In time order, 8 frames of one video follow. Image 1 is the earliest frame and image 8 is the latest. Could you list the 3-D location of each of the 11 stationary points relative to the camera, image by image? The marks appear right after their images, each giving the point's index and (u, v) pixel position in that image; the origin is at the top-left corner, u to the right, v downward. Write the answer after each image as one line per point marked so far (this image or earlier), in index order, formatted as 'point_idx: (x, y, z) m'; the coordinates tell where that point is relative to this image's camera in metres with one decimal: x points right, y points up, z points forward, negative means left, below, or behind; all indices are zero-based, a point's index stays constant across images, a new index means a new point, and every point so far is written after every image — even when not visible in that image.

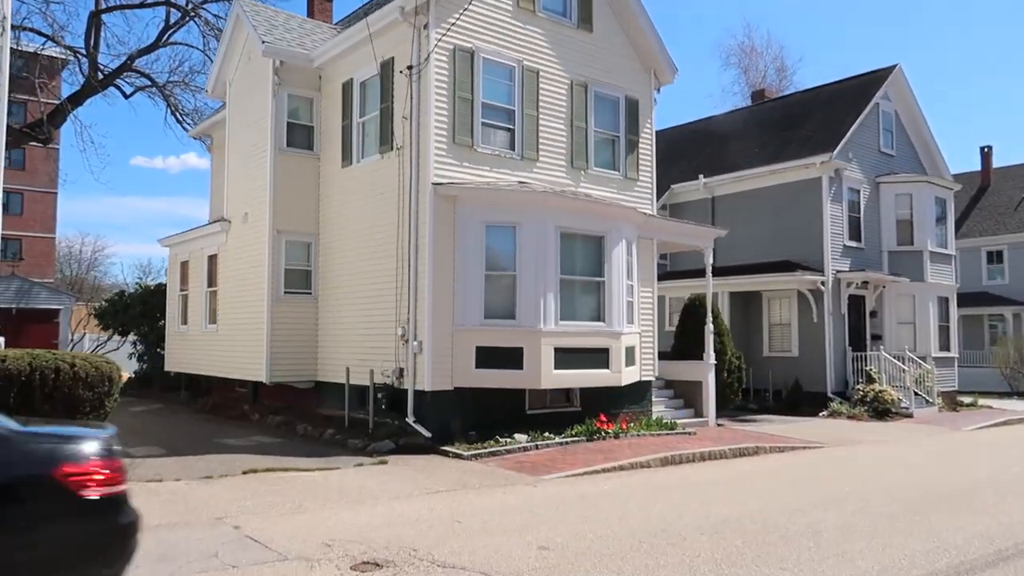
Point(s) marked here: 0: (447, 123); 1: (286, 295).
0: (-1.0, +2.6, +12.4) m
1: (-4.2, -0.1, +14.4) m
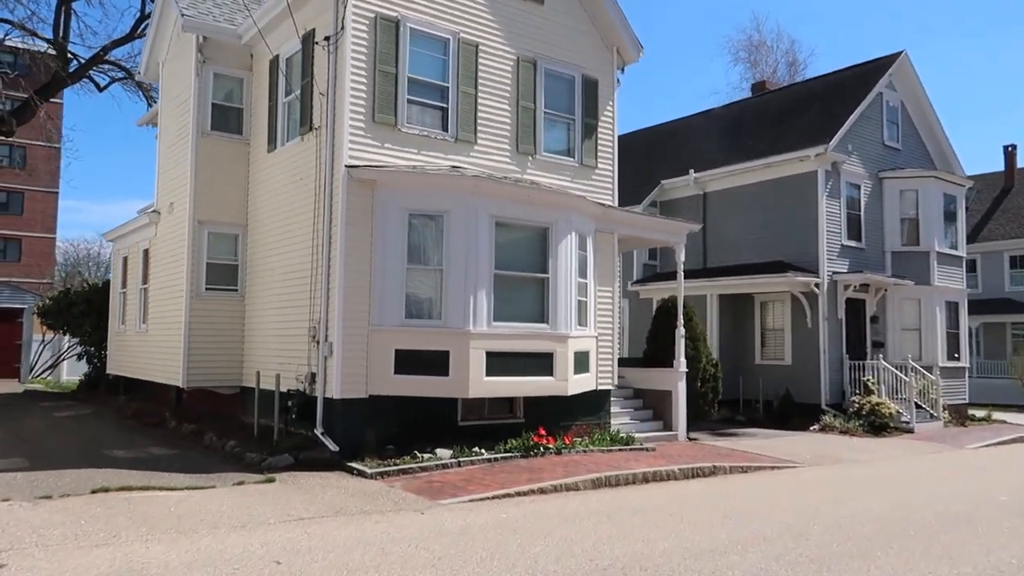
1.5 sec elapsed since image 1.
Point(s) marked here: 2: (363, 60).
0: (-2.1, +2.7, +11.1) m
1: (-5.2, -0.1, +13.3) m
2: (-2.1, +3.2, +11.1) m
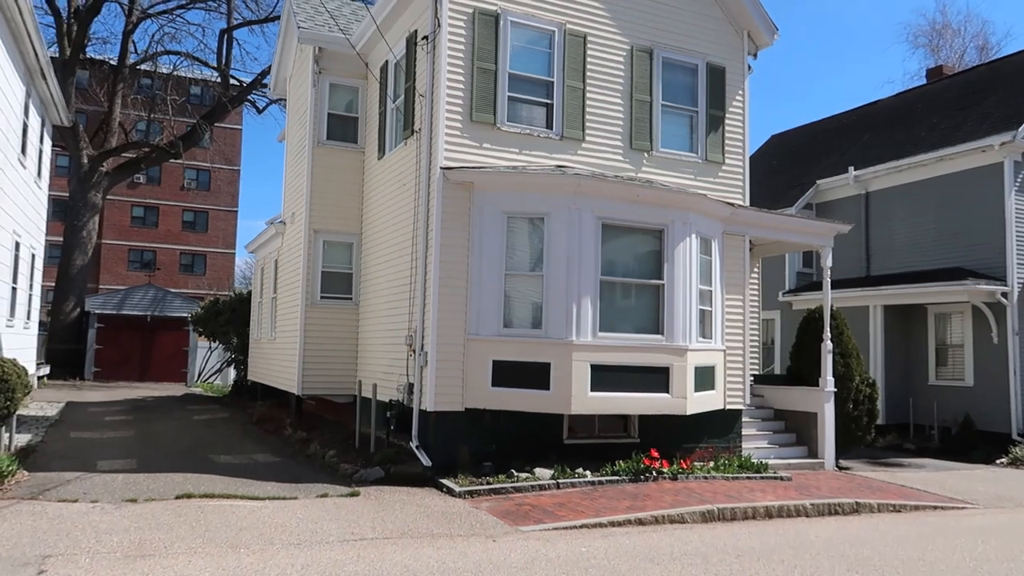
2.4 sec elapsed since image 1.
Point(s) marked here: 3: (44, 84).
0: (-0.6, +2.6, +10.6) m
1: (-3.2, -0.2, +13.3) m
2: (-0.7, +3.1, +10.6) m
3: (-8.8, +3.9, +14.8) m
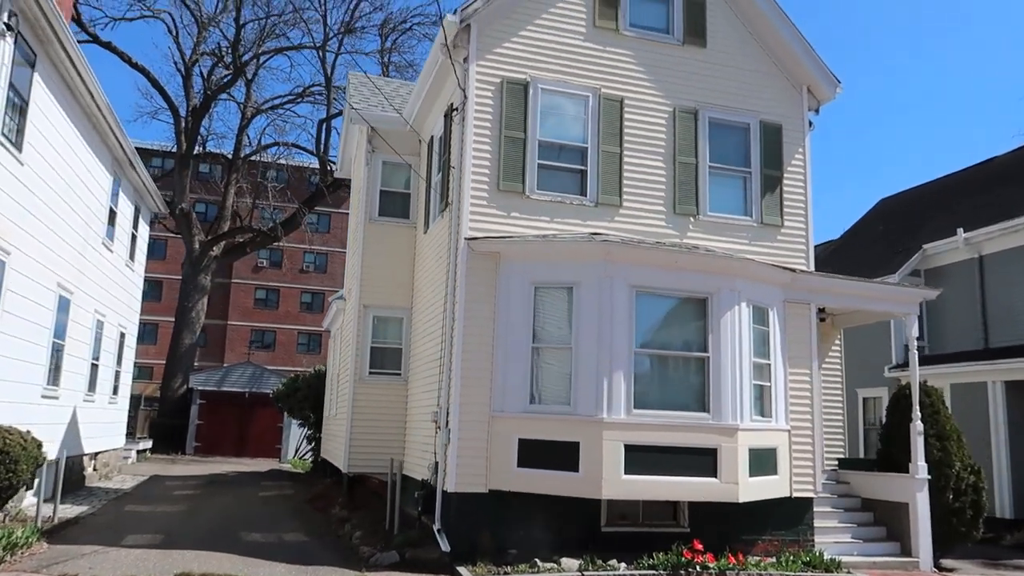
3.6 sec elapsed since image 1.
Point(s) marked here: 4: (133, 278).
0: (-0.3, +1.6, +10.4) m
1: (-2.4, -1.5, +13.2) m
2: (-0.3, +2.1, +10.5) m
3: (-7.7, +2.3, +16.0) m
4: (-8.4, +0.2, +17.5) m
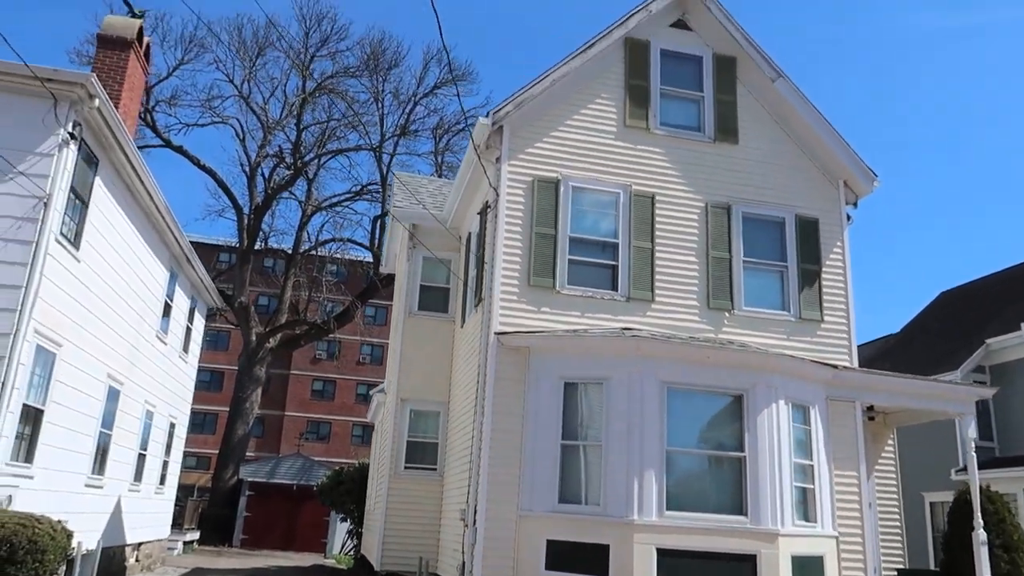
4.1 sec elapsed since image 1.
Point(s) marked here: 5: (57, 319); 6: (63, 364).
0: (+0.1, +0.3, +10.6) m
1: (-1.8, -3.0, +13.1) m
2: (+0.1, +0.9, +10.7) m
3: (-6.8, +0.4, +16.7) m
4: (-7.5, -1.9, +18.0) m
5: (-6.0, -0.4, +10.4) m
6: (-6.2, -1.1, +10.8) m
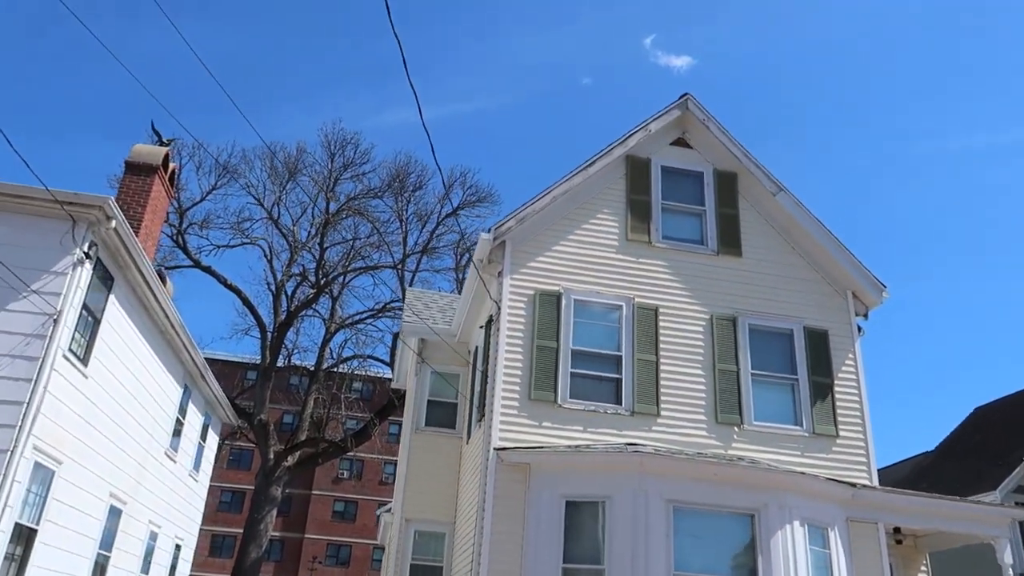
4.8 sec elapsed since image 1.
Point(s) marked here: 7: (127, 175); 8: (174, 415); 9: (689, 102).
0: (+0.2, -1.2, +10.4) m
1: (-1.6, -4.9, +12.6) m
2: (+0.1, -0.7, +10.7) m
3: (-6.6, -2.1, +16.8) m
4: (-7.2, -4.5, +17.8) m
5: (-6.0, -2.0, +10.4) m
6: (-6.1, -2.6, +10.7) m
7: (-6.9, +2.0, +14.1) m
8: (-6.6, -2.5, +15.4) m
9: (+2.8, +3.0, +12.6) m
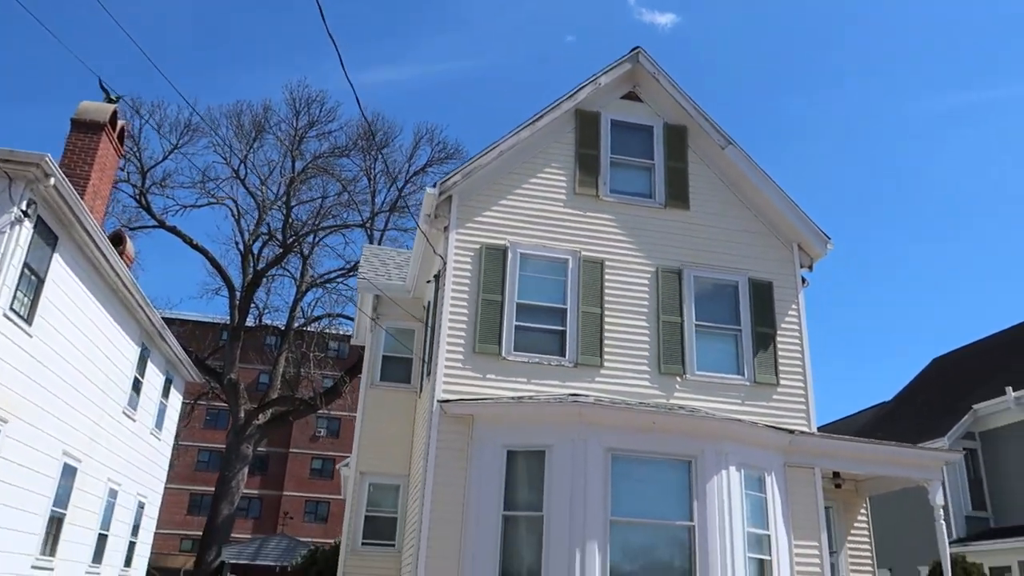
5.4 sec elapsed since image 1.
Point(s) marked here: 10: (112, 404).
0: (-0.6, -0.6, +10.5) m
1: (-2.4, -4.2, +12.8) m
2: (-0.6, -0.1, +10.7) m
3: (-7.4, -1.2, +16.8) m
4: (-8.0, -3.6, +17.9) m
5: (-6.7, -1.4, +10.4) m
6: (-6.9, -2.1, +10.7) m
7: (-7.8, +2.8, +13.9) m
8: (-7.5, -1.7, +15.4) m
9: (+2.0, +3.7, +12.5) m
10: (-7.4, -2.1, +14.5) m
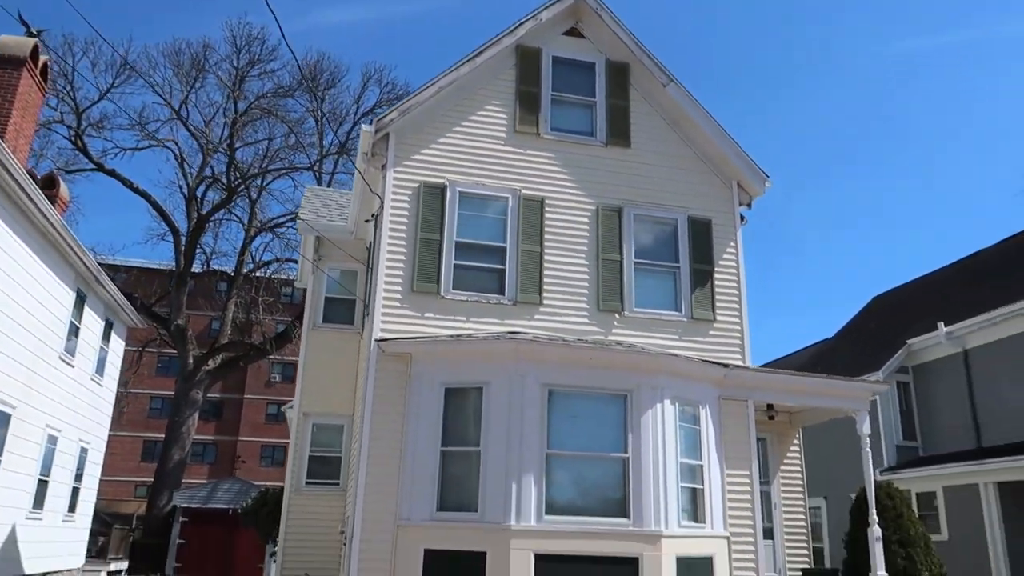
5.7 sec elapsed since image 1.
0: (-1.4, +0.3, +10.4) m
1: (-3.3, -3.2, +12.9) m
2: (-1.5, +0.8, +10.6) m
3: (-8.6, 0.0, +16.4) m
4: (-9.2, -2.3, +17.6) m
5: (-7.5, -0.7, +10.0) m
6: (-7.7, -1.3, +10.4) m
7: (-8.8, +3.7, +13.2) m
8: (-8.5, -0.6, +15.1) m
9: (+1.1, +4.7, +12.2) m
10: (-8.4, -1.1, +14.2) m
